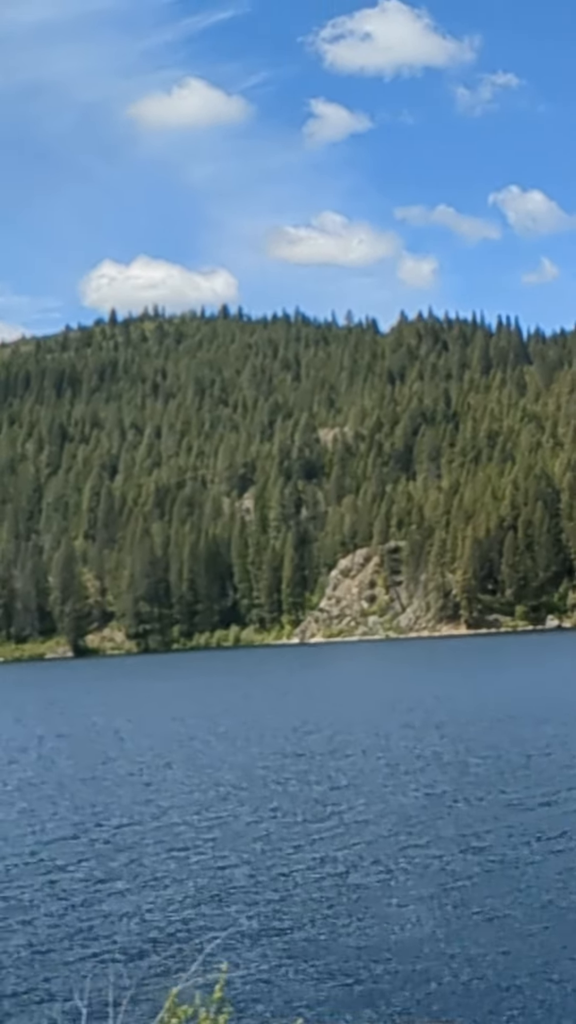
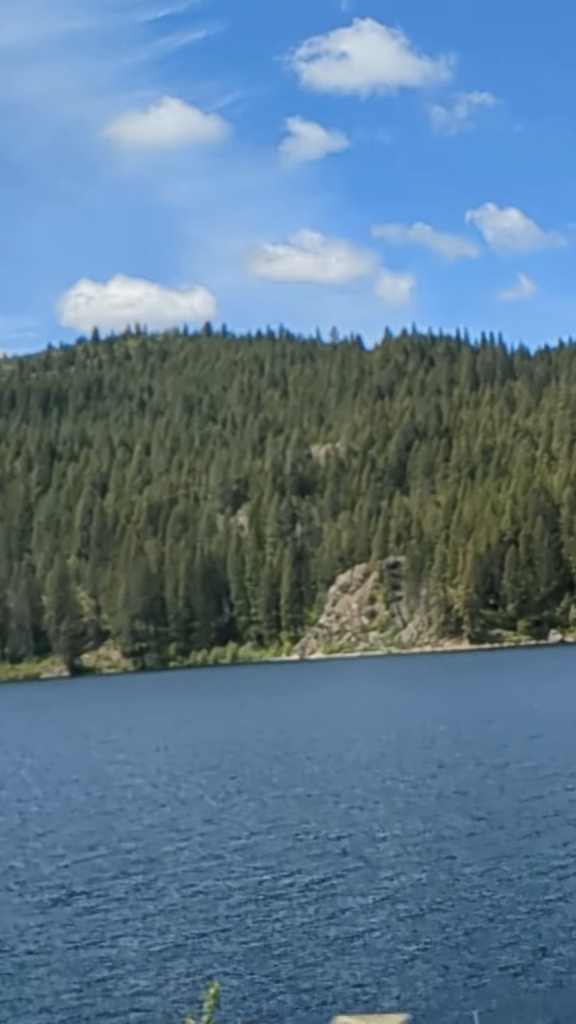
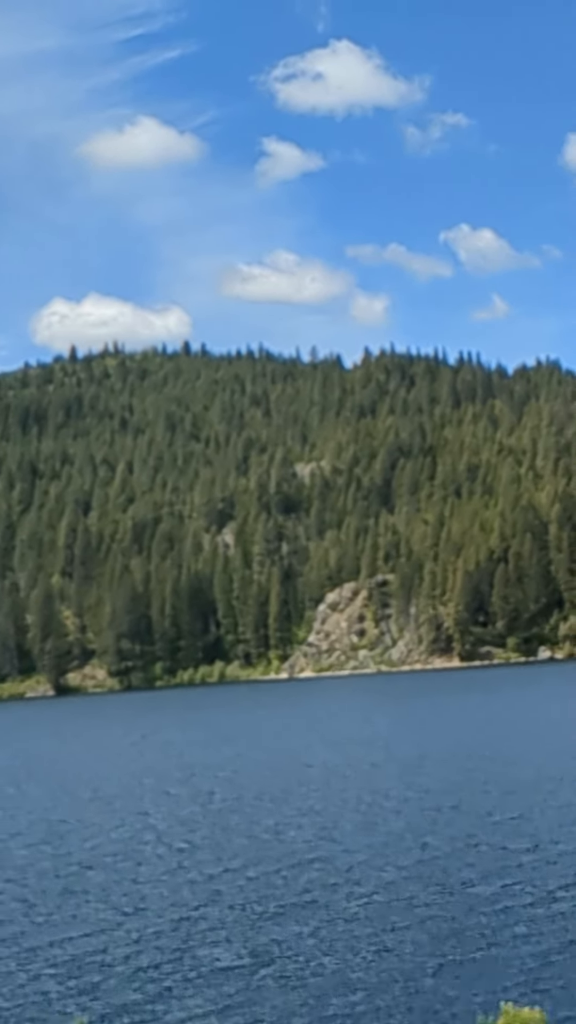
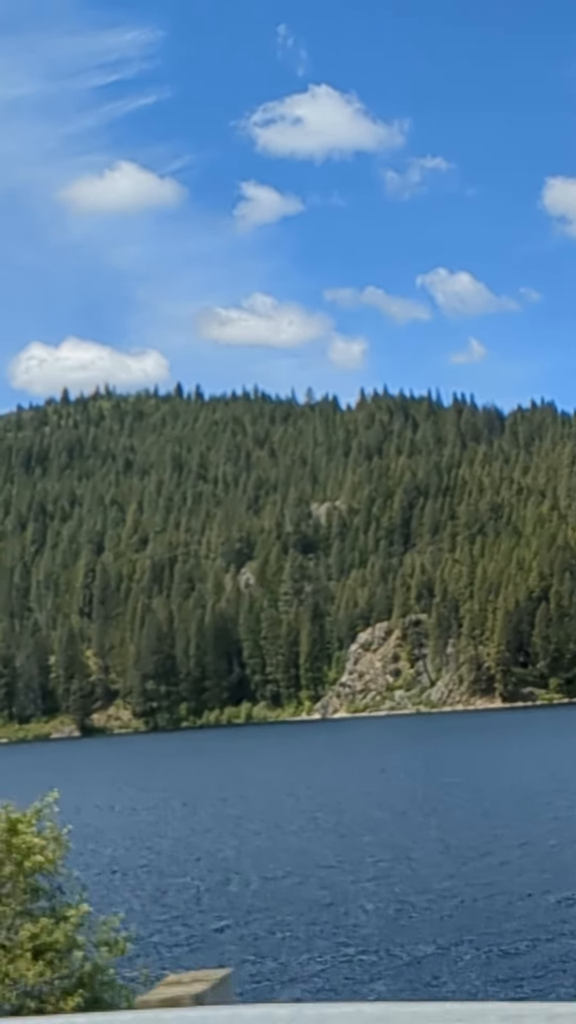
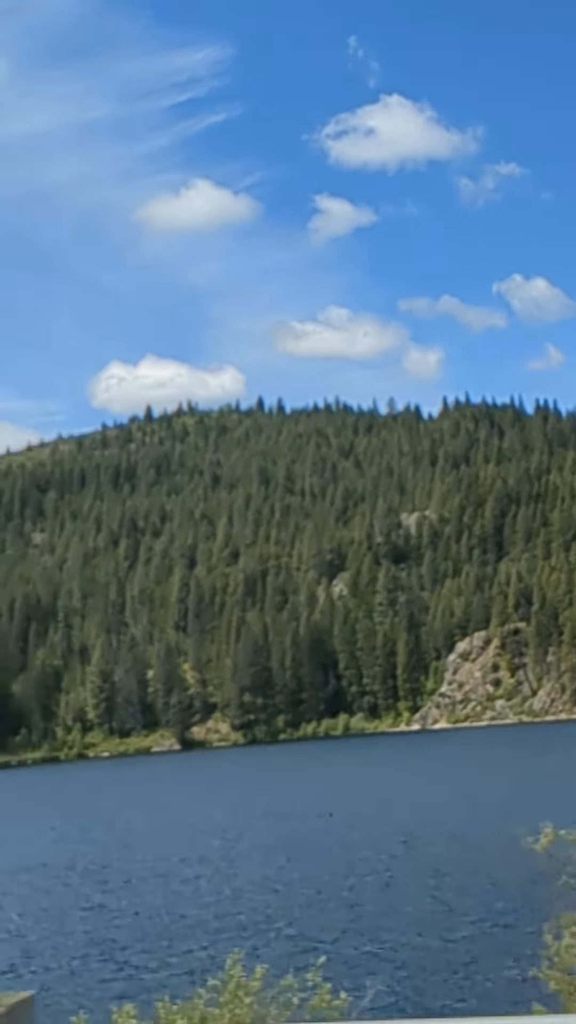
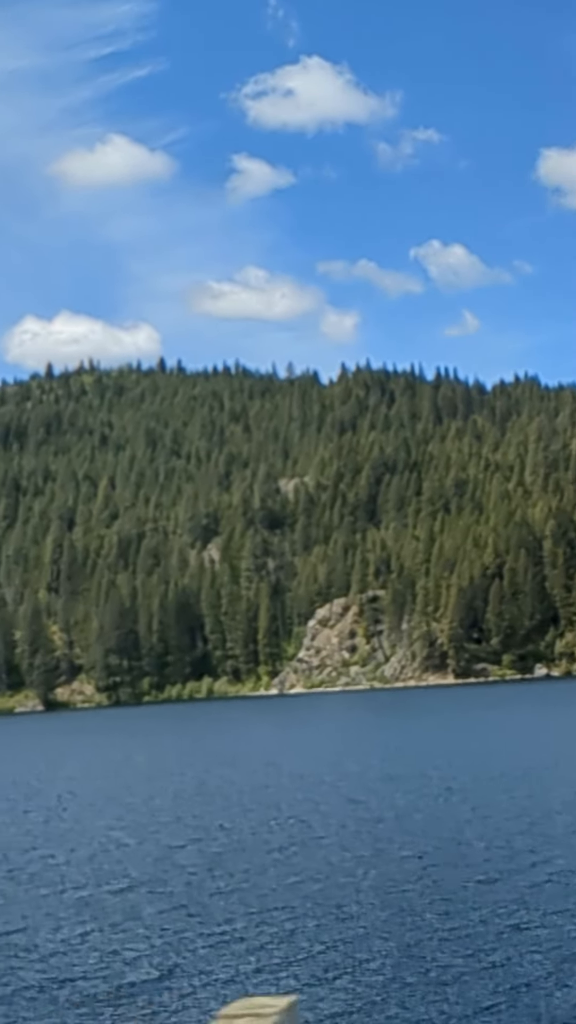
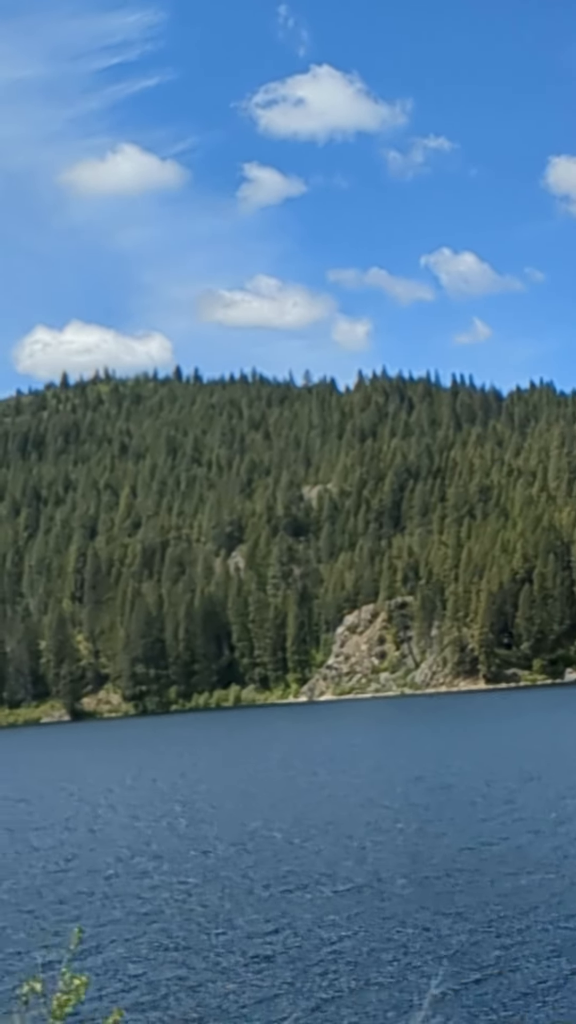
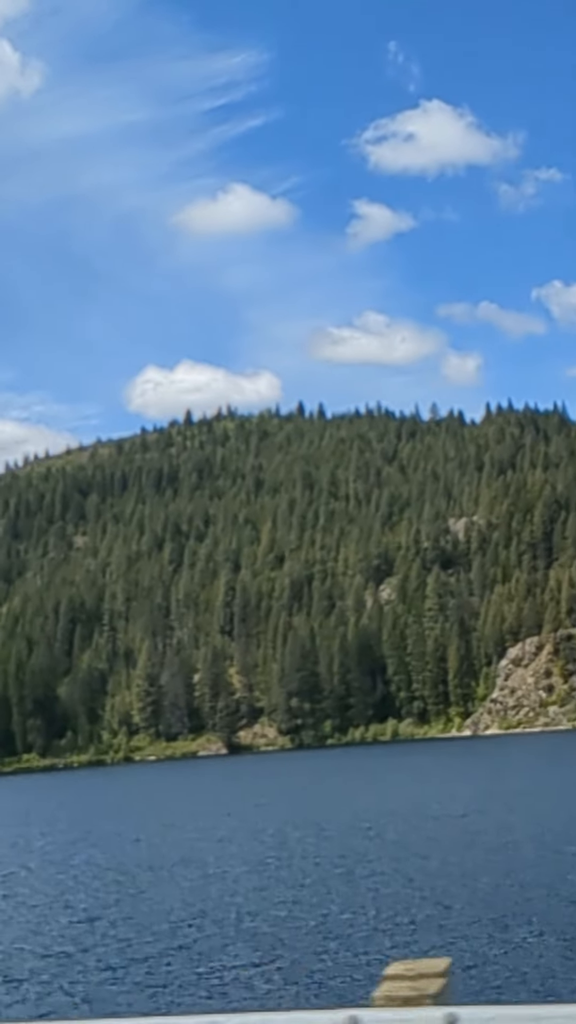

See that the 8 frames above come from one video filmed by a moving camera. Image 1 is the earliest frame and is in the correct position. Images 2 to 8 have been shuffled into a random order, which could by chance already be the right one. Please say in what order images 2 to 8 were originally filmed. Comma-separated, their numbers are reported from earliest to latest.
2, 3, 6, 7, 4, 5, 8
